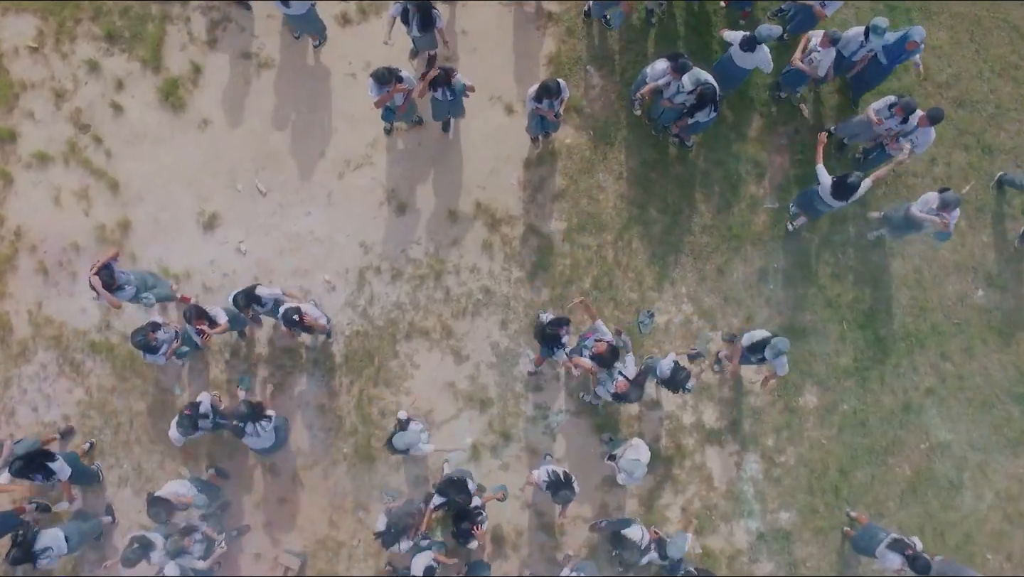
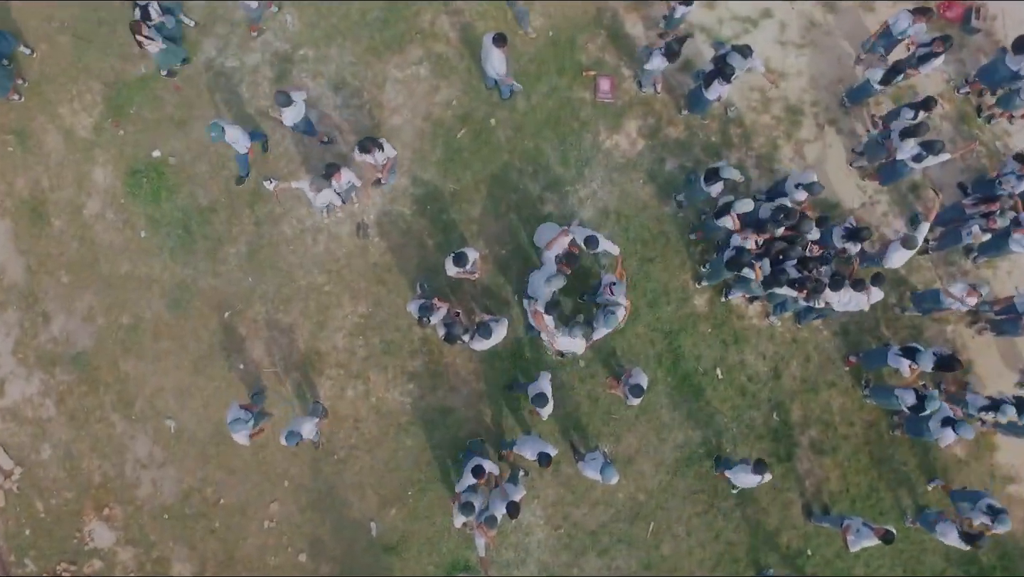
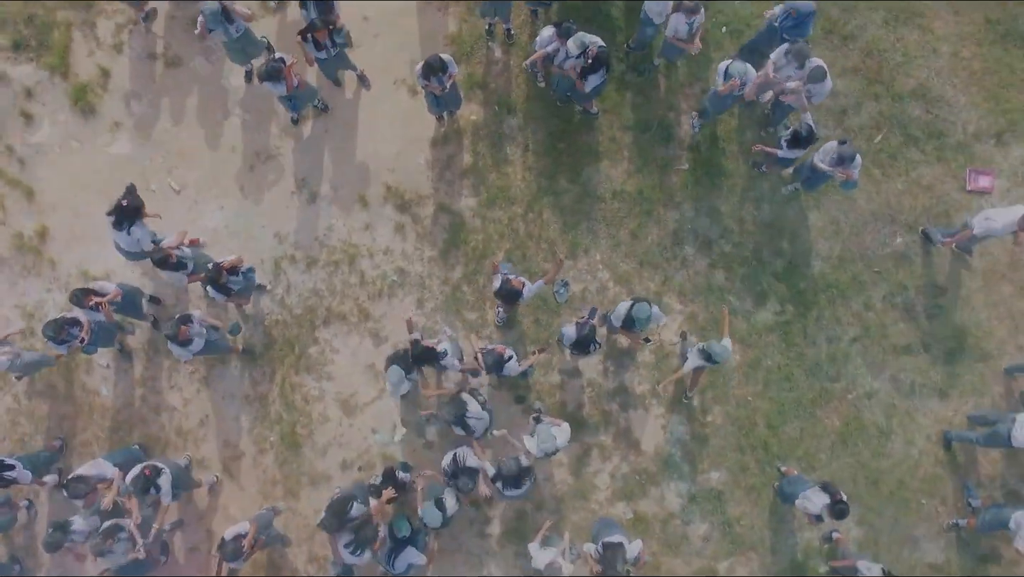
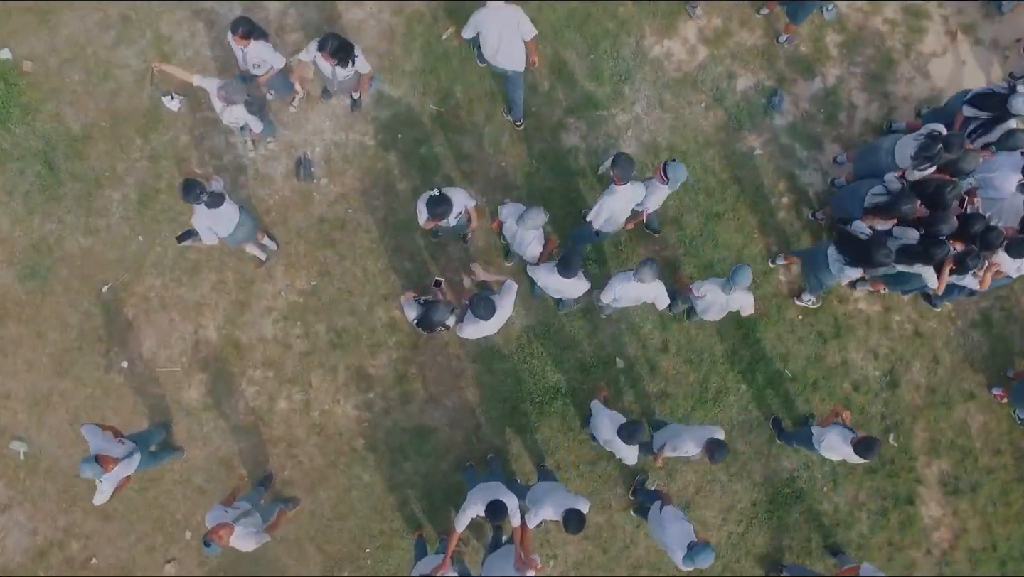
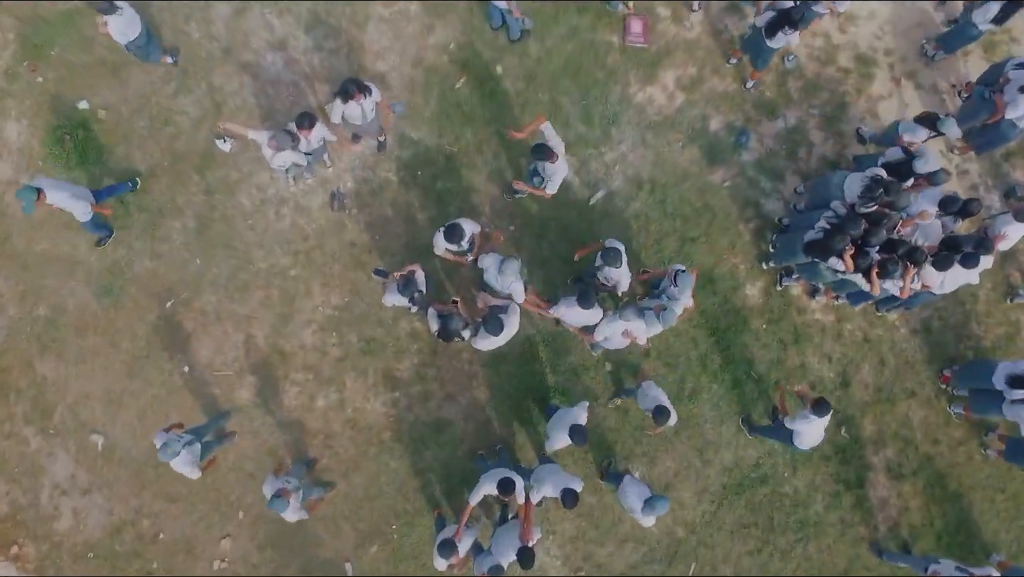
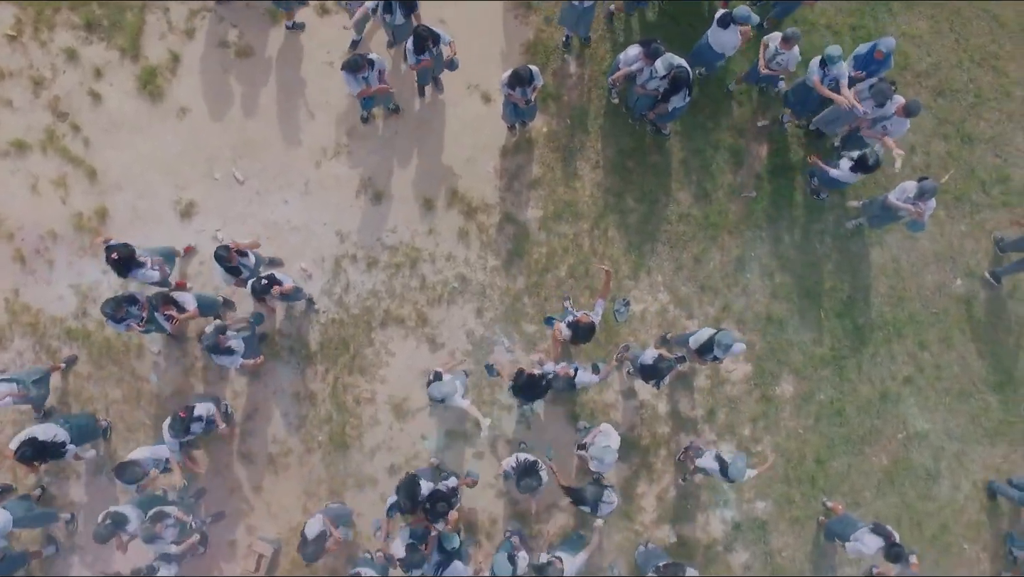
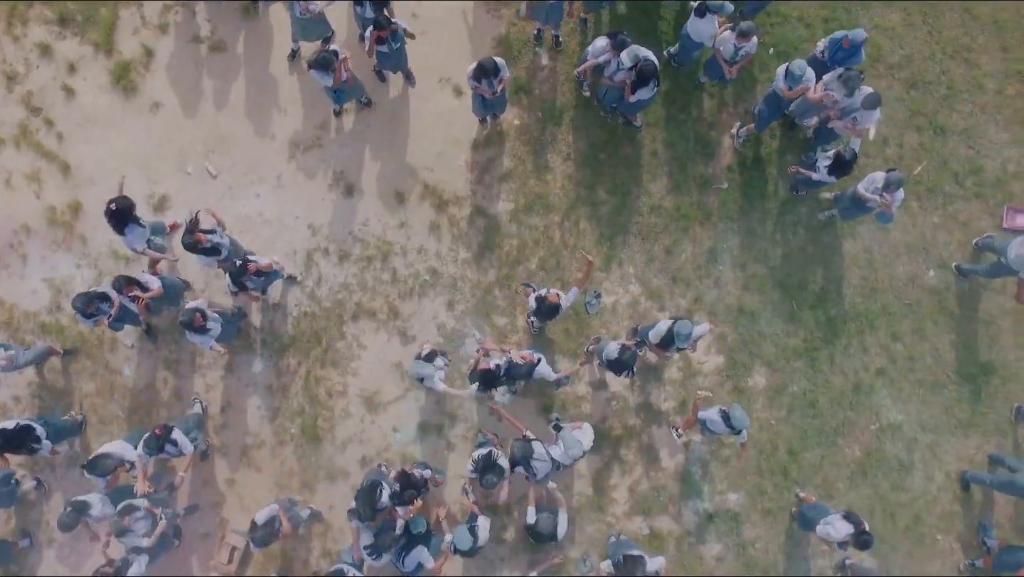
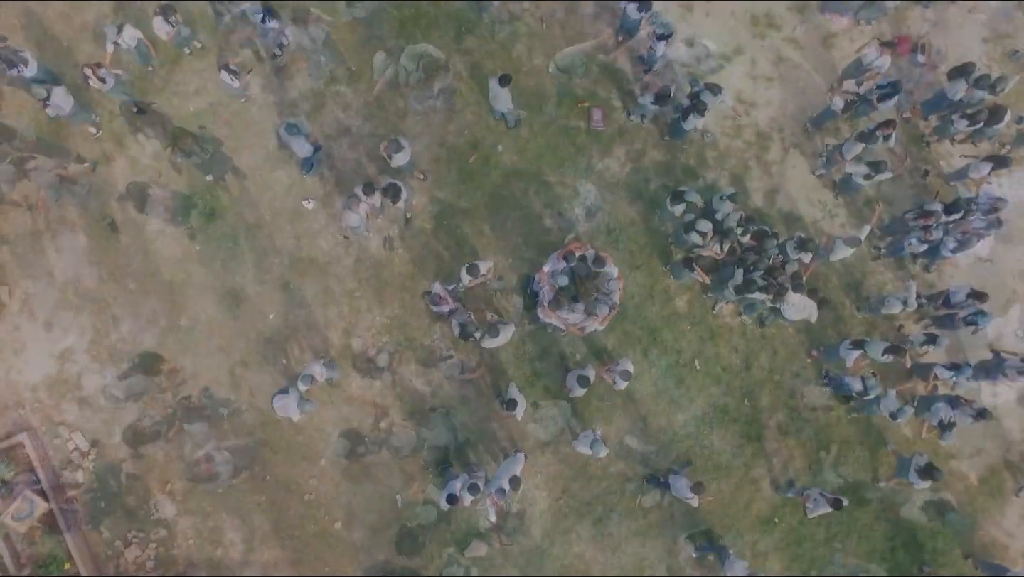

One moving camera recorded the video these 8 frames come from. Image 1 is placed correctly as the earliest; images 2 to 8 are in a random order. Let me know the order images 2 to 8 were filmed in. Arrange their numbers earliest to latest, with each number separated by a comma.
6, 7, 3, 8, 2, 5, 4
